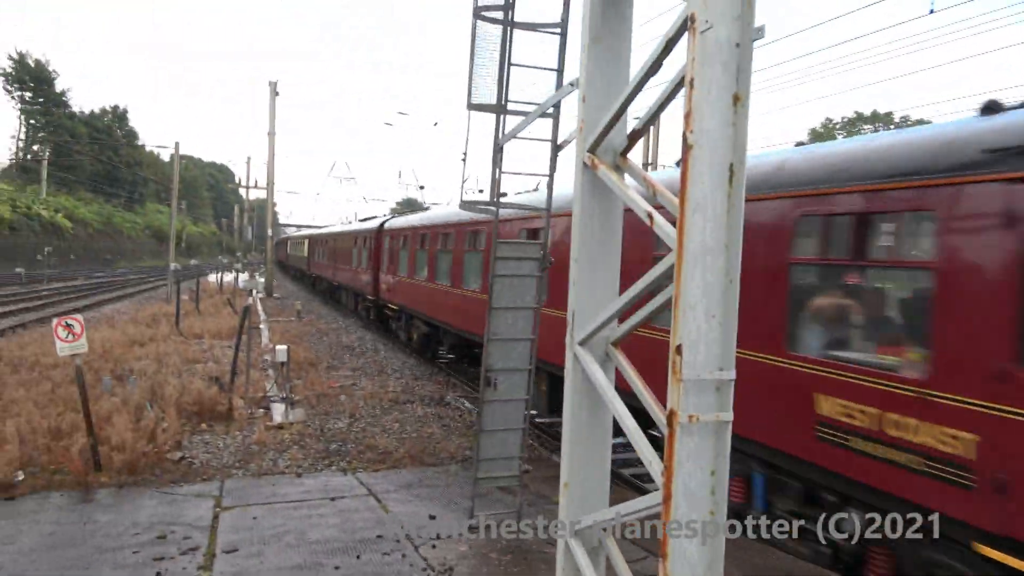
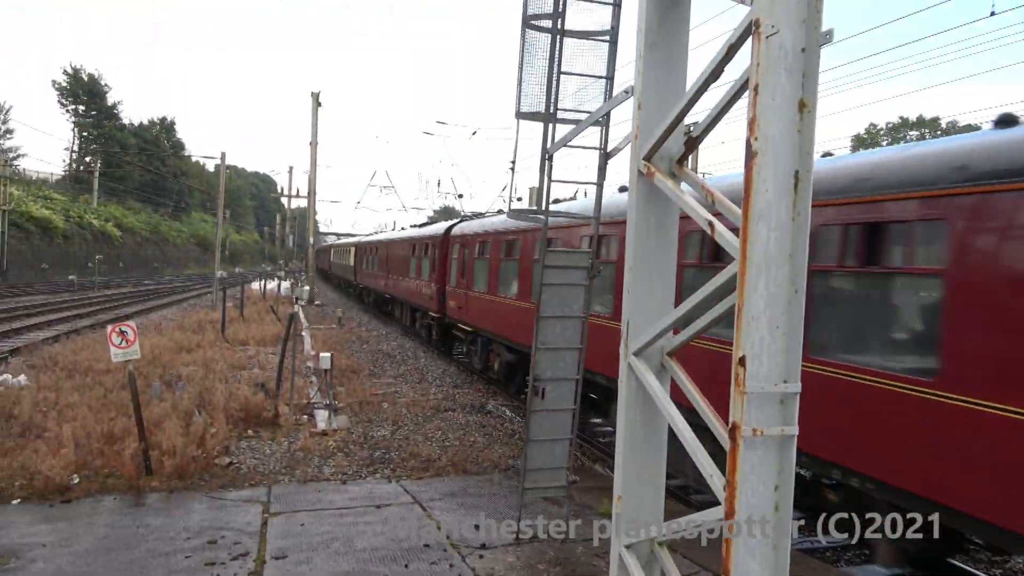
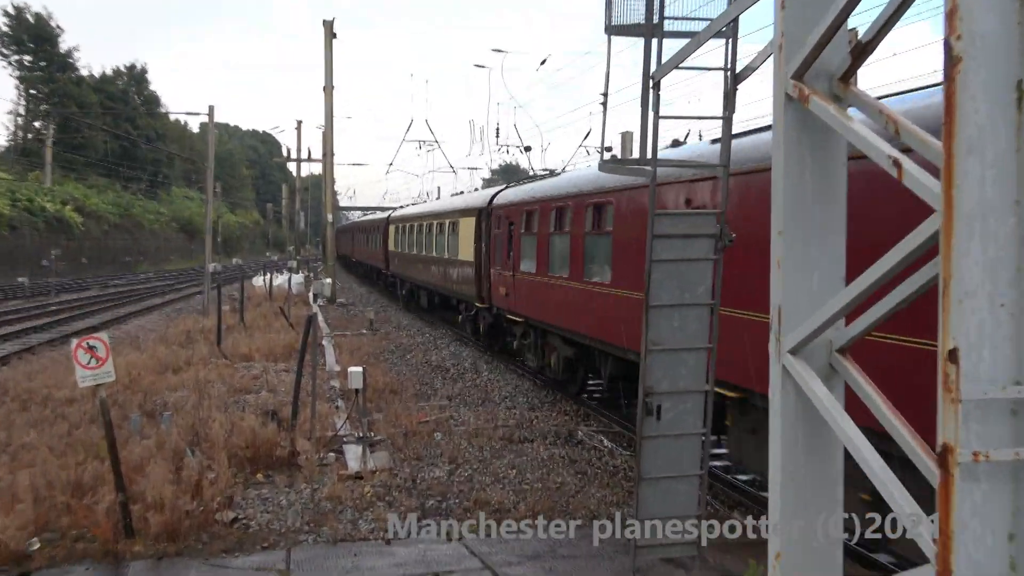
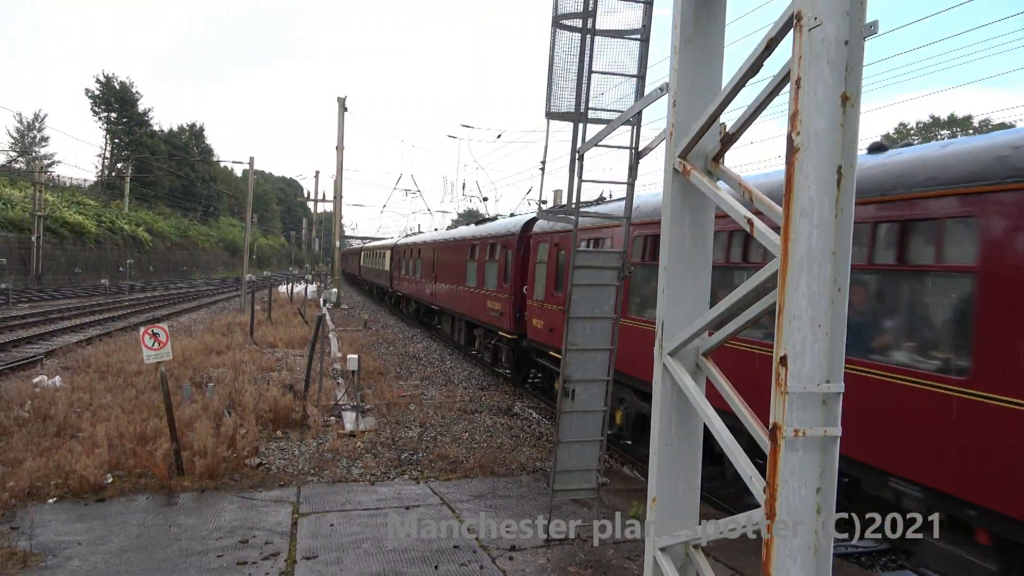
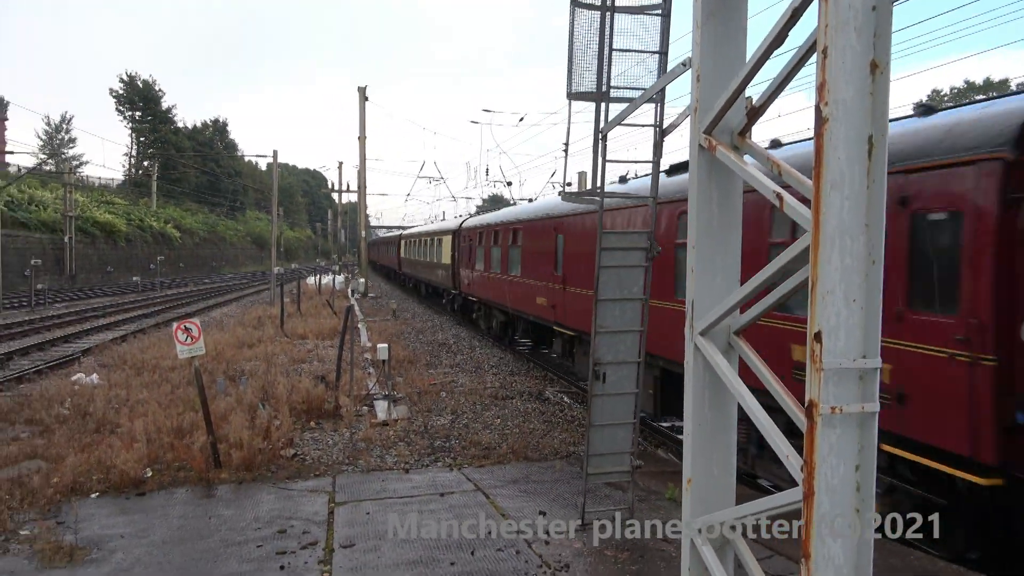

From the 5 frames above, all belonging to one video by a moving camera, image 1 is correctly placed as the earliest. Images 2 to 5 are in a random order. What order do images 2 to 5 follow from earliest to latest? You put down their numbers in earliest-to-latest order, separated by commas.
2, 4, 5, 3
